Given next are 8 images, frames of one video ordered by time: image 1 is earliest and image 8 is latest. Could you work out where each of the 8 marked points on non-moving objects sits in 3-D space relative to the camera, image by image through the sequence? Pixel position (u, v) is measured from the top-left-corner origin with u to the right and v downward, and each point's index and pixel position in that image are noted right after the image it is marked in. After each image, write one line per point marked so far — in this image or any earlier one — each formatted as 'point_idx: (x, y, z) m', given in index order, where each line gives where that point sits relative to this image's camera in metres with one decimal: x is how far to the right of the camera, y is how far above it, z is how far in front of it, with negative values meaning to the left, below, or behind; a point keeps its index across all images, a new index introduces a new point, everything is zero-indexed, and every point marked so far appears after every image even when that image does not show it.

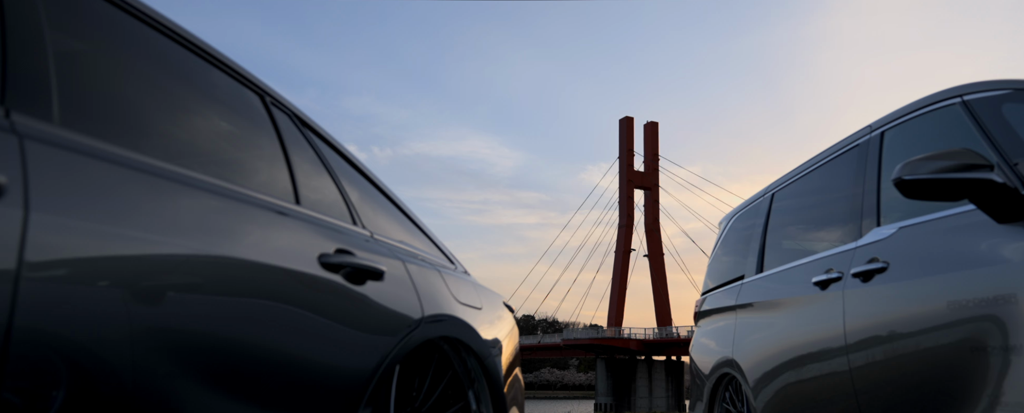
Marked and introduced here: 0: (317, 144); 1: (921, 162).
0: (-0.5, +0.1, +2.2) m
1: (+1.3, +0.1, +2.2) m
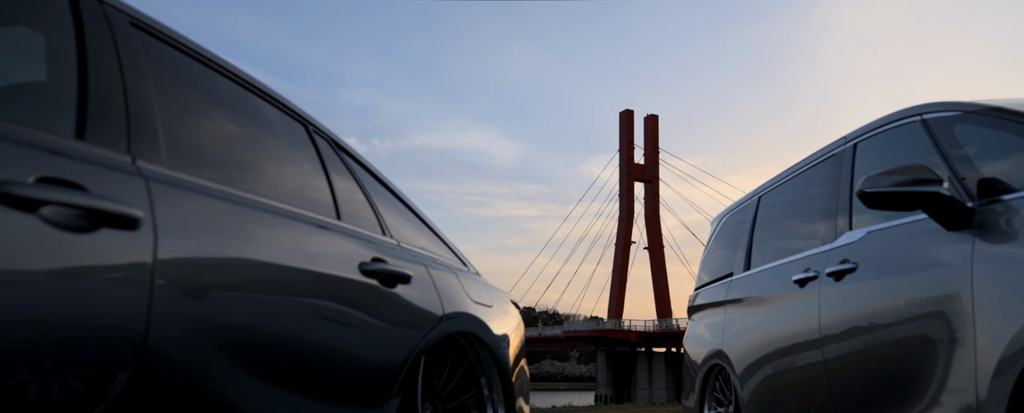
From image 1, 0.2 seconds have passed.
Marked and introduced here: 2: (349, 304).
0: (-0.5, +0.1, +2.5) m
1: (+1.3, +0.1, +2.5) m
2: (-0.4, -0.3, +1.9) m
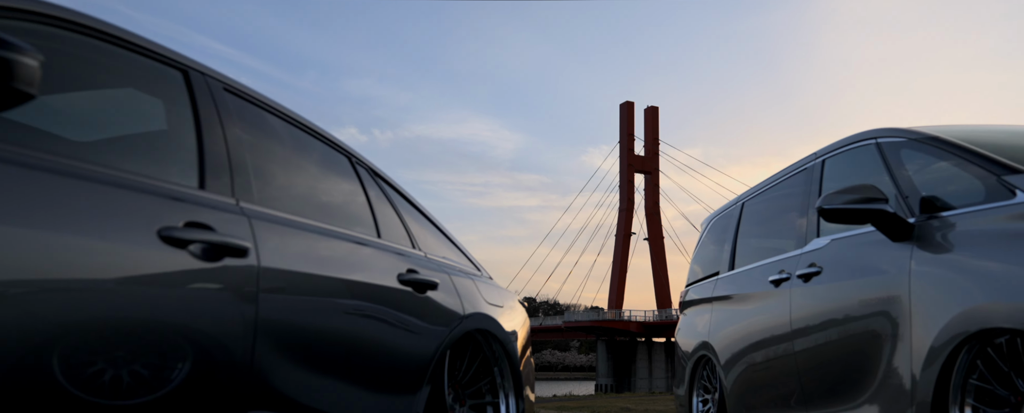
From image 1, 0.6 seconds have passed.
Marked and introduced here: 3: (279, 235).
0: (-0.5, 0.0, +2.9) m
1: (+1.4, 0.0, +2.9) m
2: (-0.4, -0.3, +2.3) m
3: (-0.6, -0.1, +1.9) m
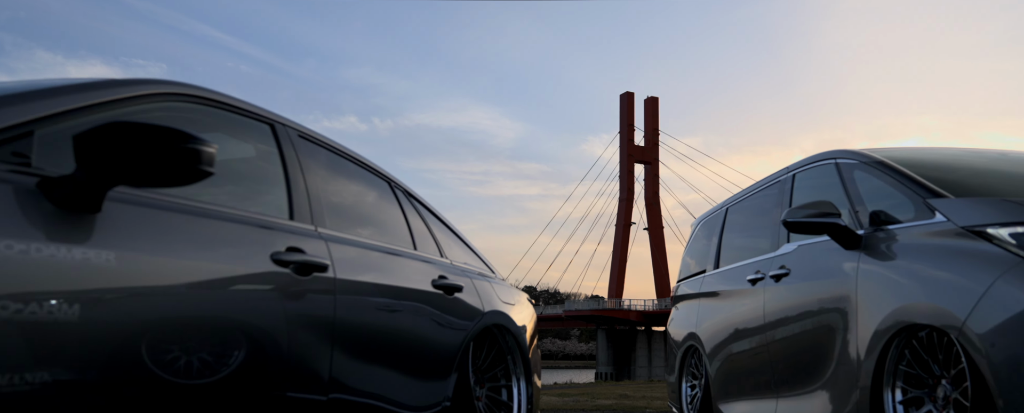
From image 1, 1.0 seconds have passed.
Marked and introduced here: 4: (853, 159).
0: (-0.4, 0.0, +3.4) m
1: (+1.4, 0.0, +3.4) m
2: (-0.4, -0.4, +2.8) m
3: (-0.6, -0.2, +2.4) m
4: (+1.8, +0.2, +3.6) m
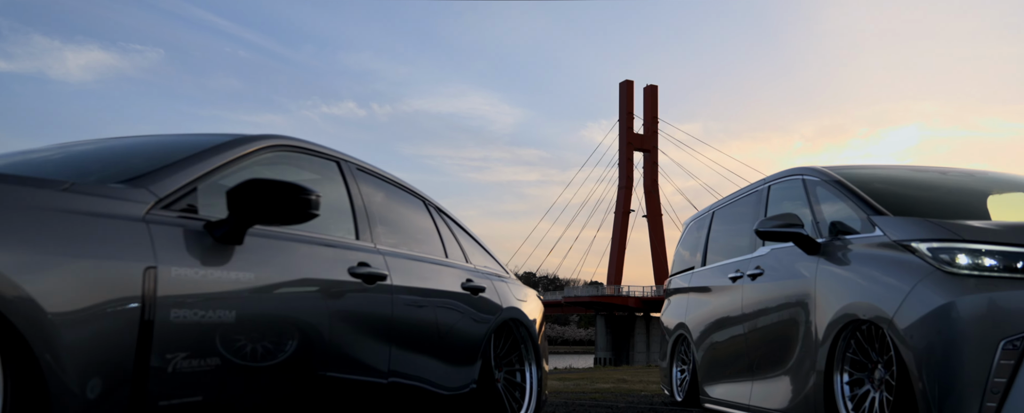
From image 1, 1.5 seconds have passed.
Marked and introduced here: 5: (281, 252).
0: (-0.4, -0.1, +4.0) m
1: (+1.5, -0.1, +4.0) m
2: (-0.3, -0.5, +3.4) m
3: (-0.5, -0.3, +3.0) m
4: (+1.9, +0.2, +4.2) m
5: (-0.8, -0.2, +2.3) m
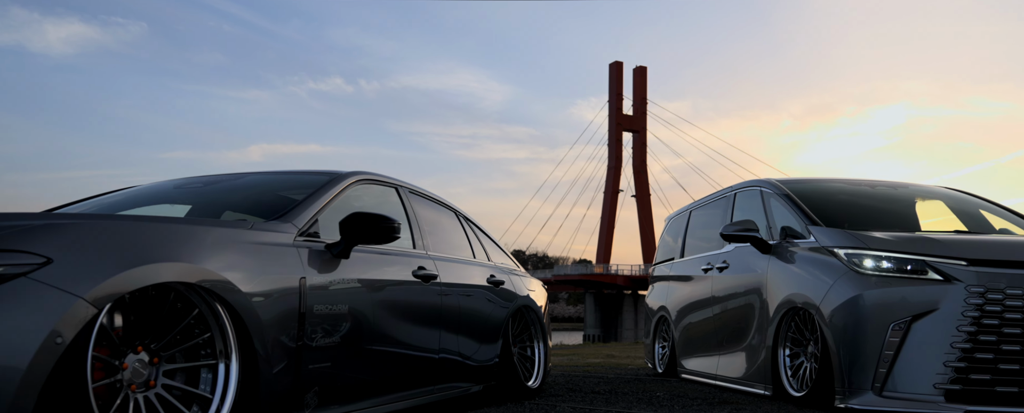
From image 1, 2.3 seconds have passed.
0: (-0.3, -0.1, +4.9) m
1: (+1.6, -0.1, +4.9) m
2: (-0.2, -0.5, +4.3) m
3: (-0.4, -0.3, +3.9) m
4: (+2.0, +0.1, +5.1) m
5: (-0.7, -0.3, +3.2) m
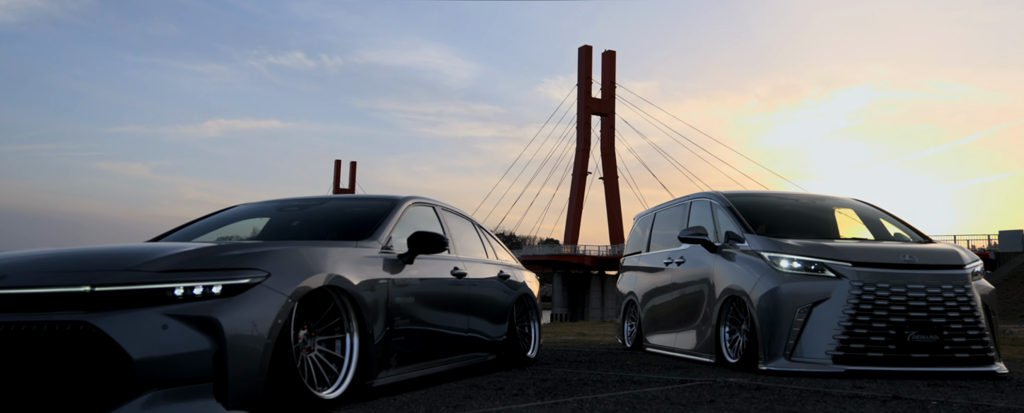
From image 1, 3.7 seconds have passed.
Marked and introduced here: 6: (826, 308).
0: (-0.3, -0.2, +6.1) m
1: (+1.6, -0.2, +6.2) m
2: (-0.2, -0.6, +5.6) m
3: (-0.4, -0.4, +5.1) m
4: (+2.0, +0.1, +6.4) m
5: (-0.6, -0.4, +4.4) m
6: (+2.2, -0.7, +4.8) m
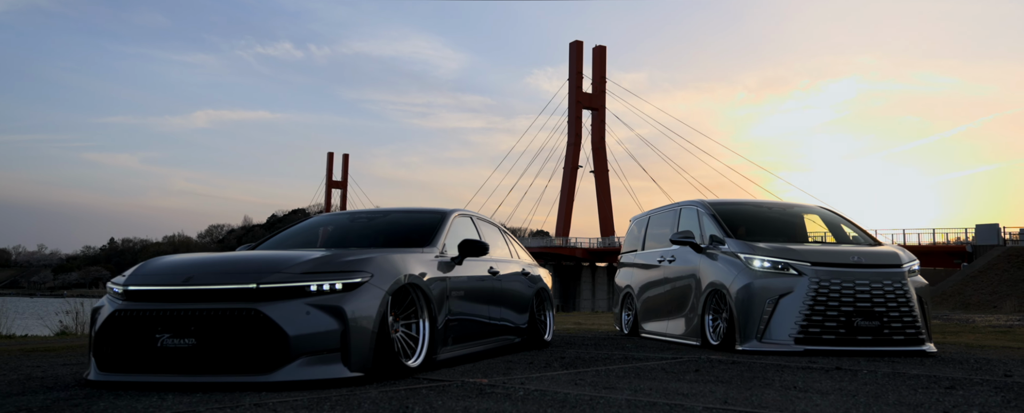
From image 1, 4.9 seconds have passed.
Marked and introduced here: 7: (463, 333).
0: (-0.1, -0.3, +7.2) m
1: (+1.8, -0.3, +7.3) m
2: (0.0, -0.7, +6.7) m
3: (-0.2, -0.5, +6.2) m
4: (+2.1, 0.0, +7.5) m
5: (-0.4, -0.5, +5.5) m
6: (+2.4, -0.8, +6.0) m
7: (-0.4, -1.0, +5.3) m
